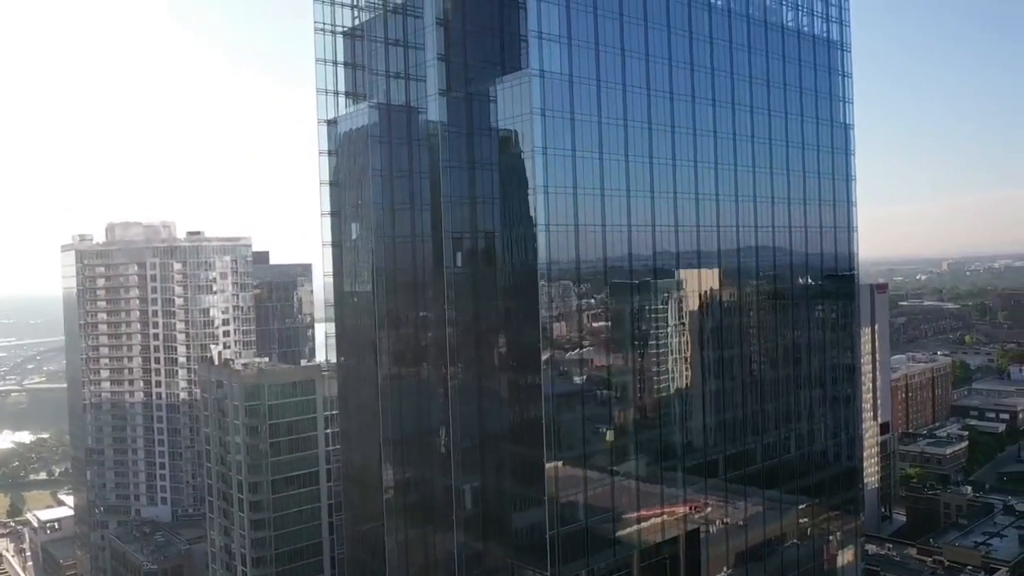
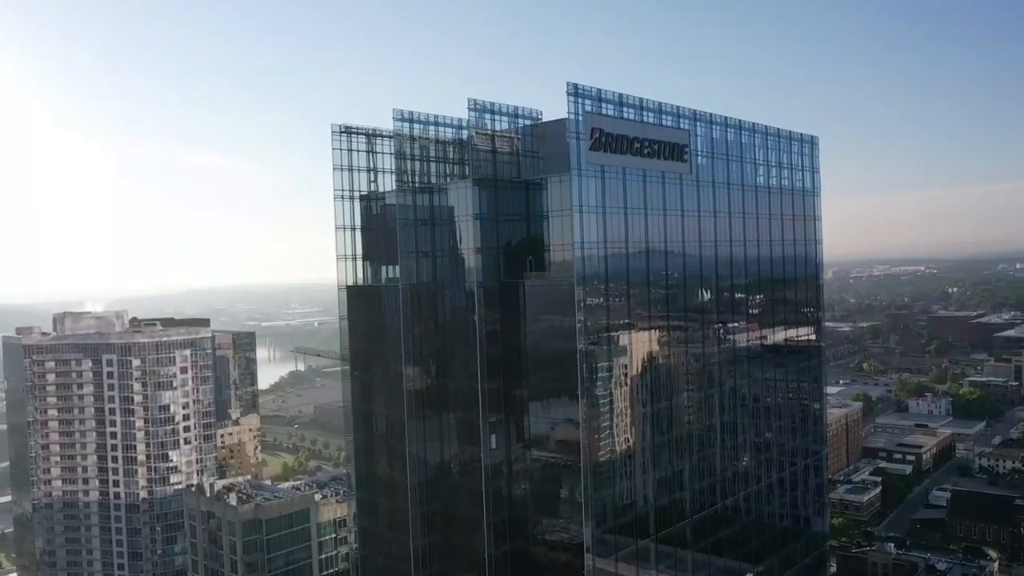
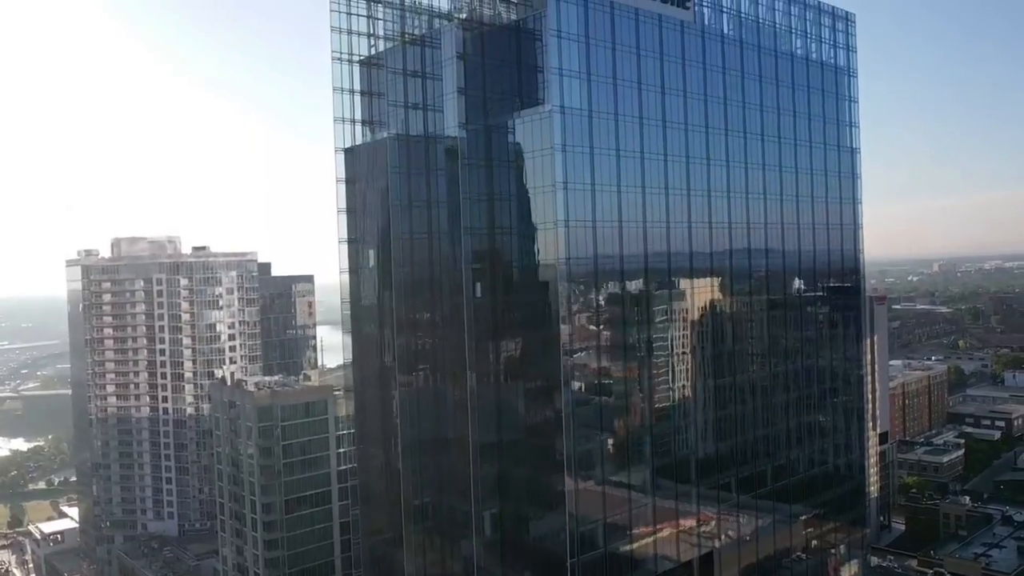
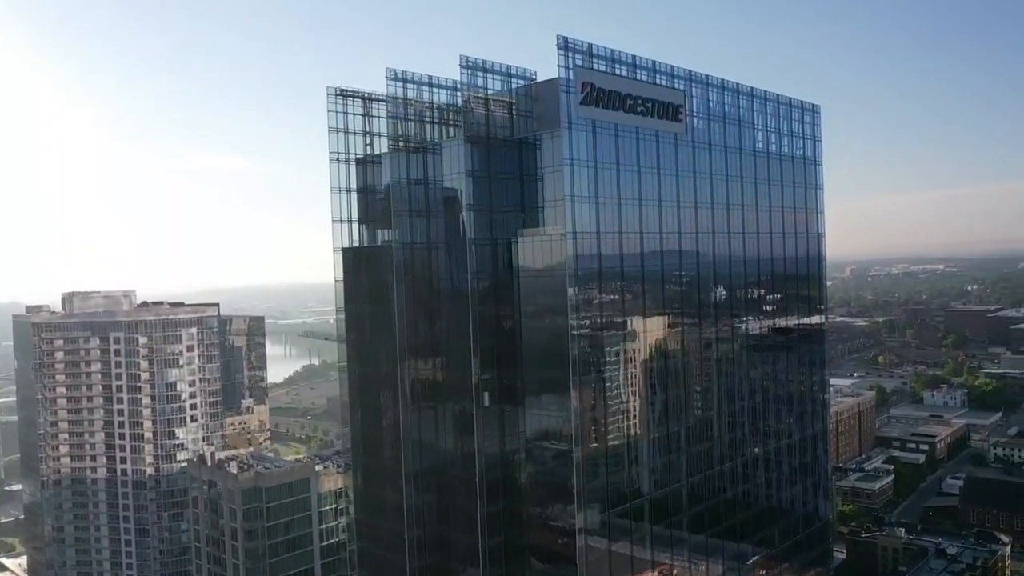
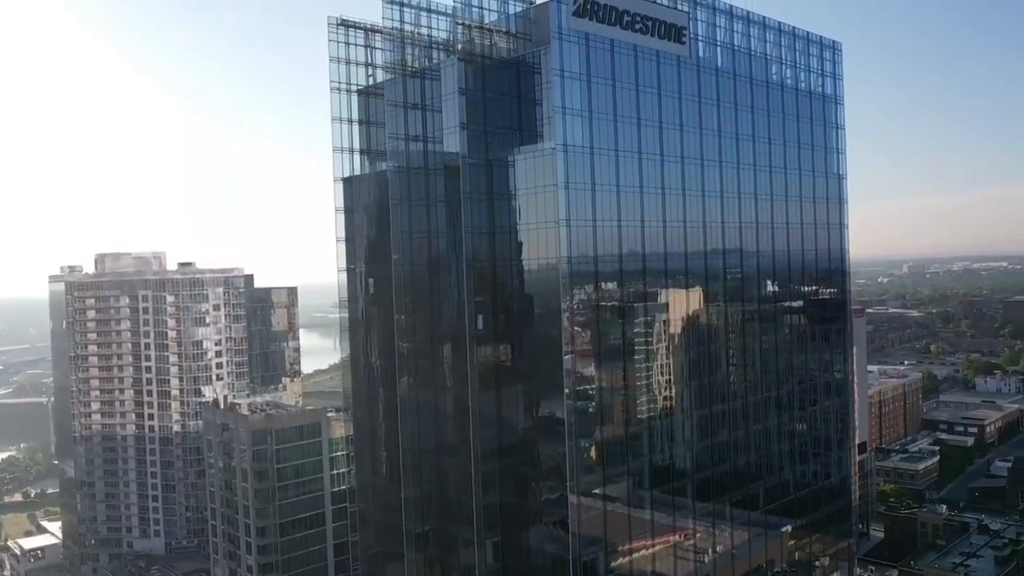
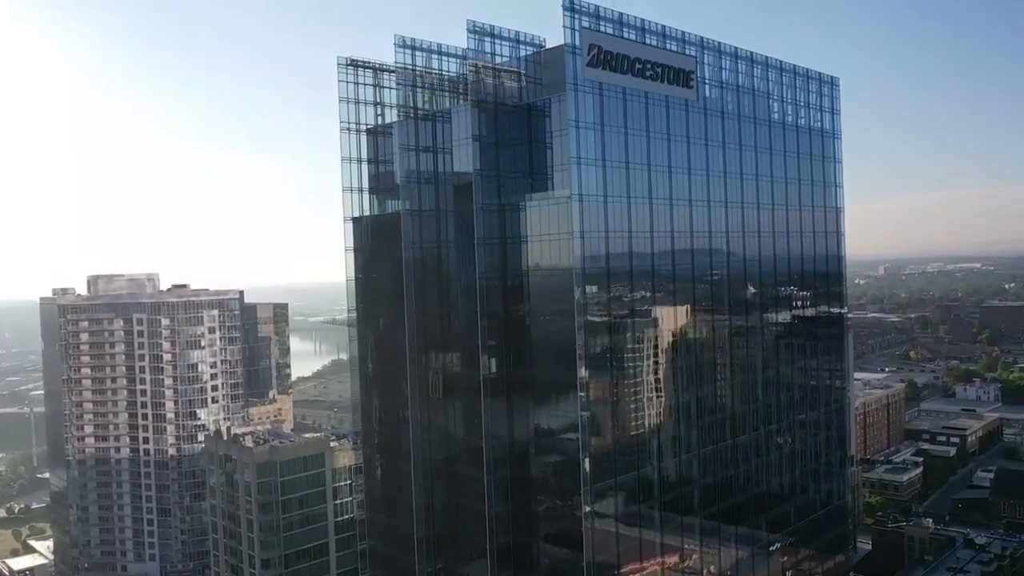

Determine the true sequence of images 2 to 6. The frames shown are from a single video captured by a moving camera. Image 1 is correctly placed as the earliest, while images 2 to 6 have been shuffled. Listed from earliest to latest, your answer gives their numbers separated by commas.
3, 5, 6, 4, 2
